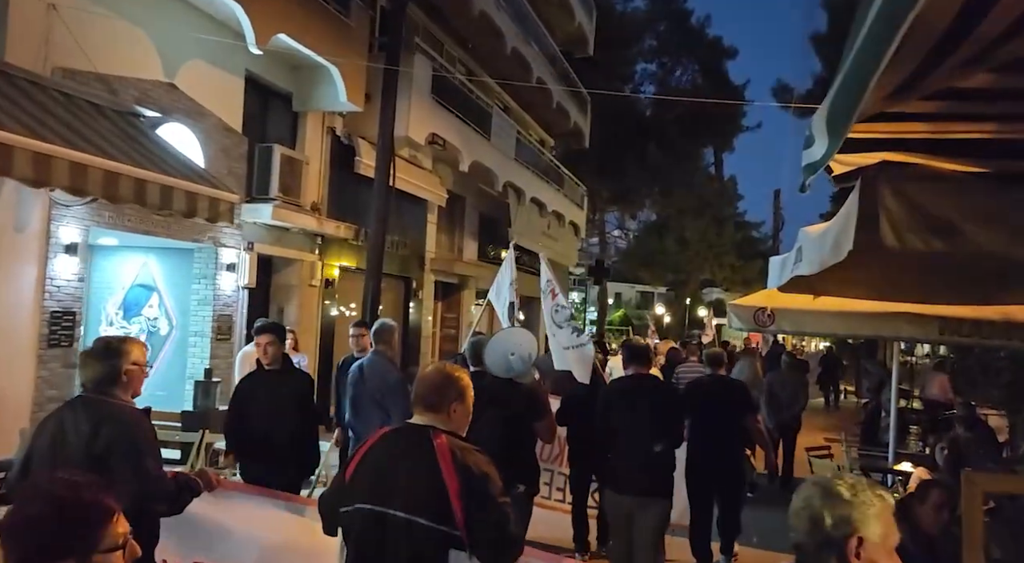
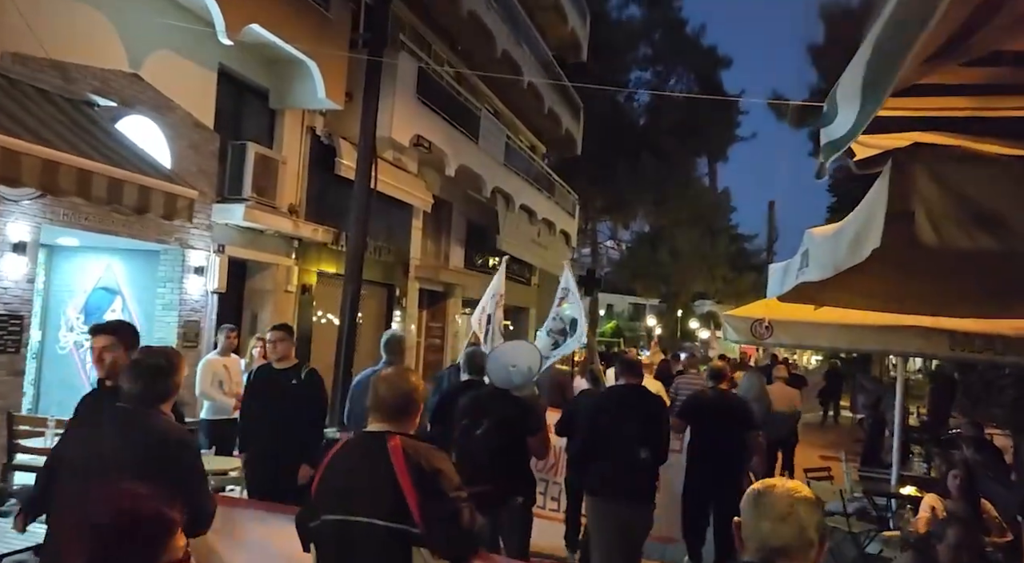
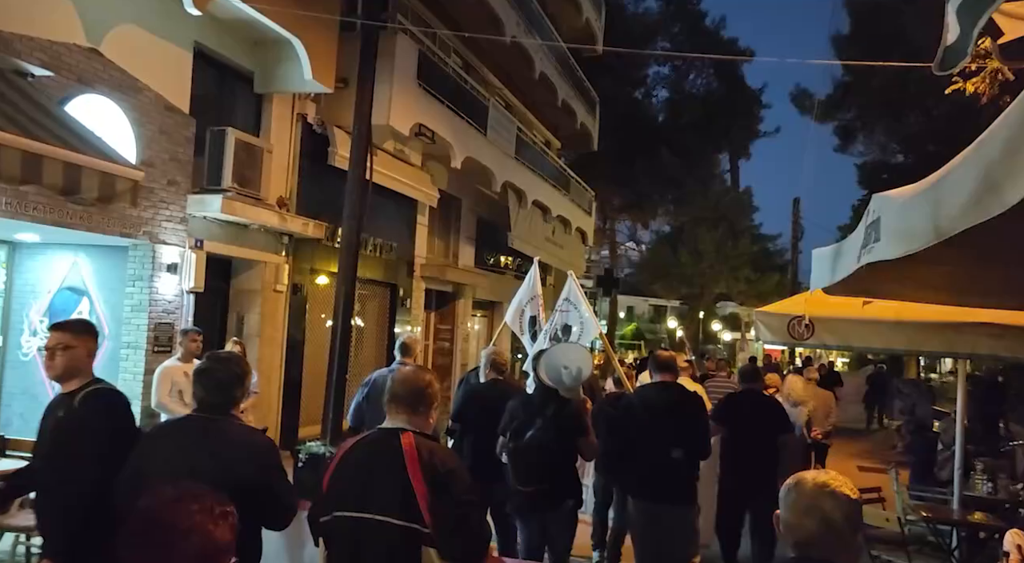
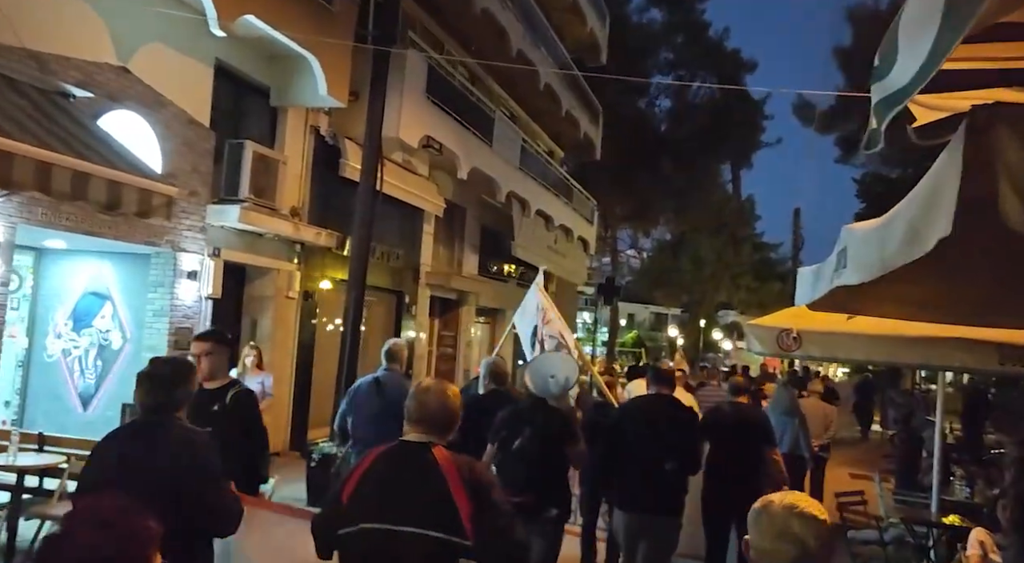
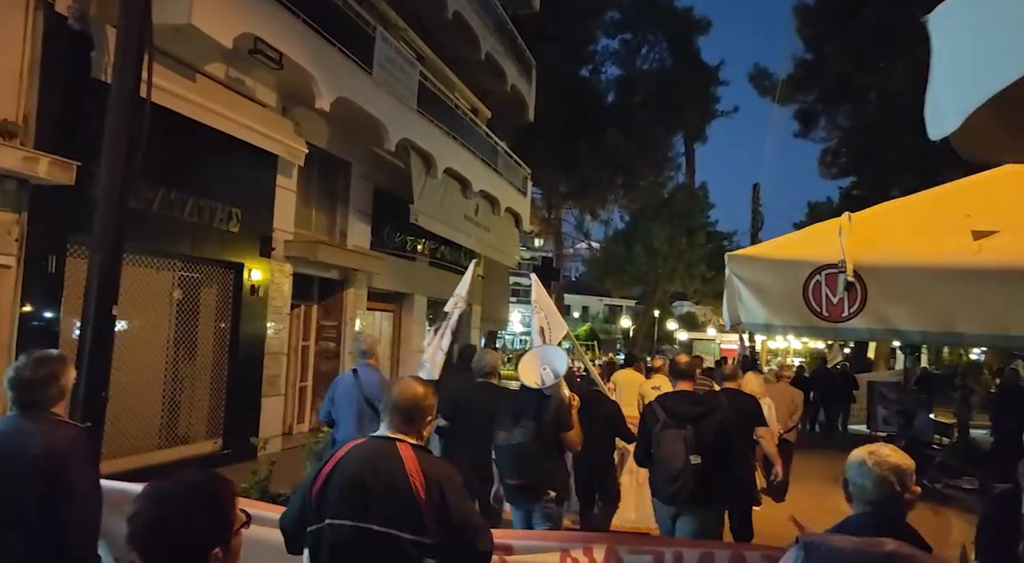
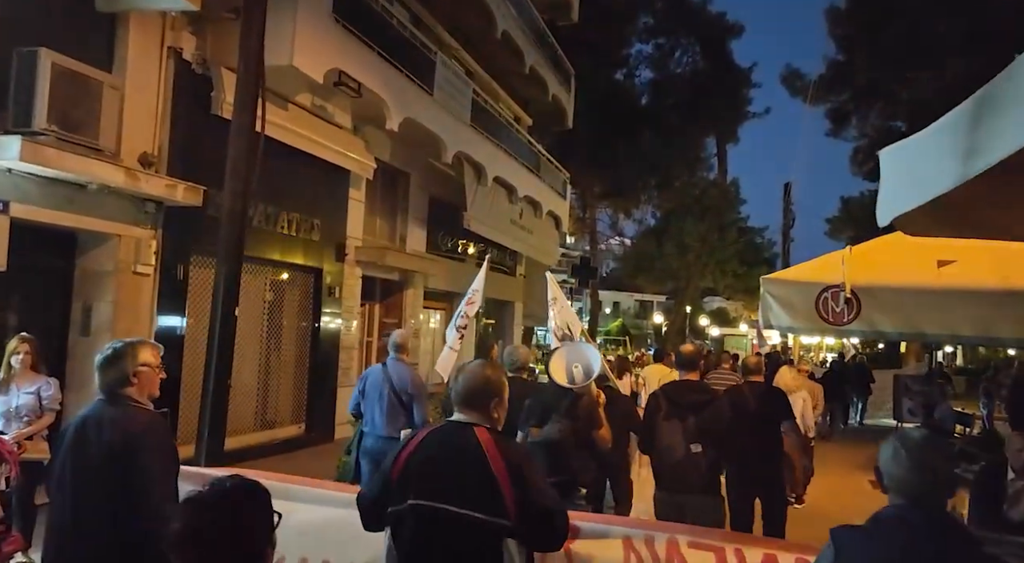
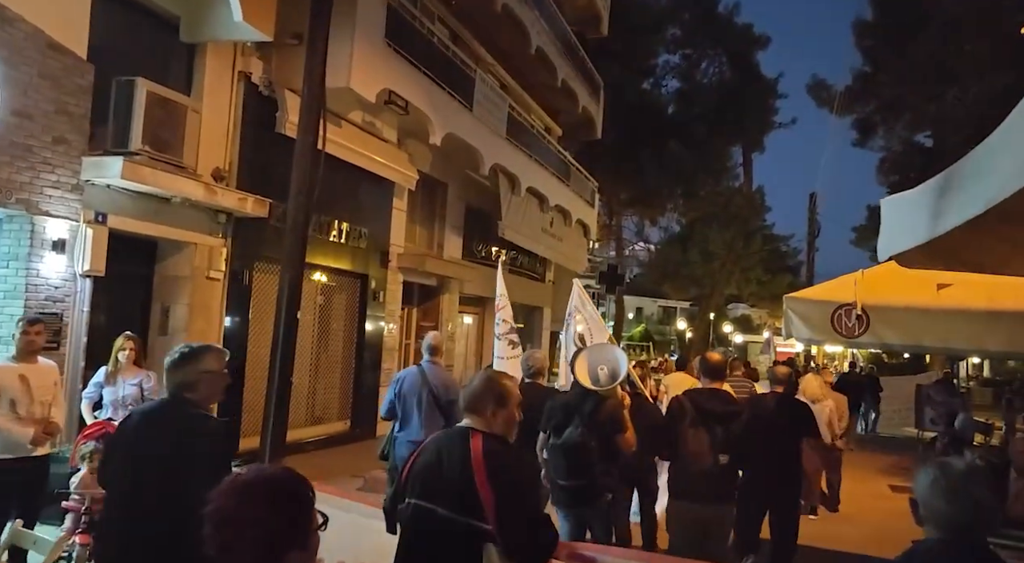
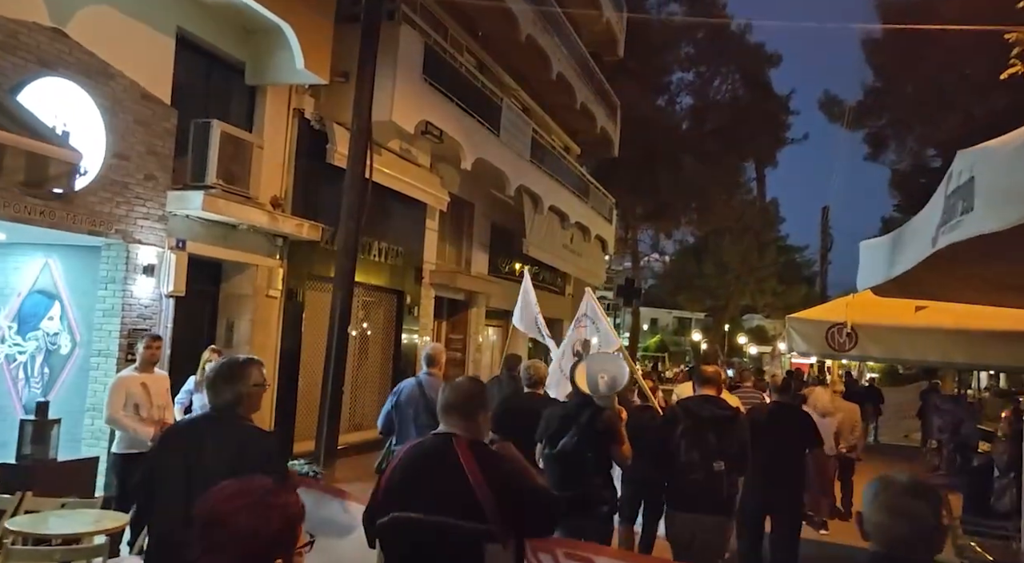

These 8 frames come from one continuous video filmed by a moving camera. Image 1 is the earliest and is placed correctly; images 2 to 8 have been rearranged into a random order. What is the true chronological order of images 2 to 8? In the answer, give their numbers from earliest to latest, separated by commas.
2, 4, 3, 8, 7, 6, 5
